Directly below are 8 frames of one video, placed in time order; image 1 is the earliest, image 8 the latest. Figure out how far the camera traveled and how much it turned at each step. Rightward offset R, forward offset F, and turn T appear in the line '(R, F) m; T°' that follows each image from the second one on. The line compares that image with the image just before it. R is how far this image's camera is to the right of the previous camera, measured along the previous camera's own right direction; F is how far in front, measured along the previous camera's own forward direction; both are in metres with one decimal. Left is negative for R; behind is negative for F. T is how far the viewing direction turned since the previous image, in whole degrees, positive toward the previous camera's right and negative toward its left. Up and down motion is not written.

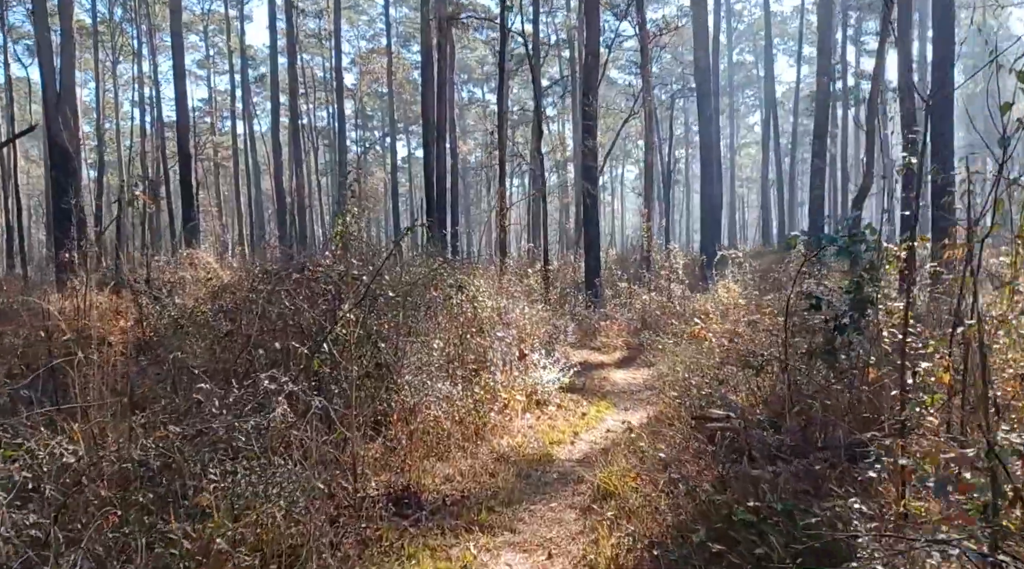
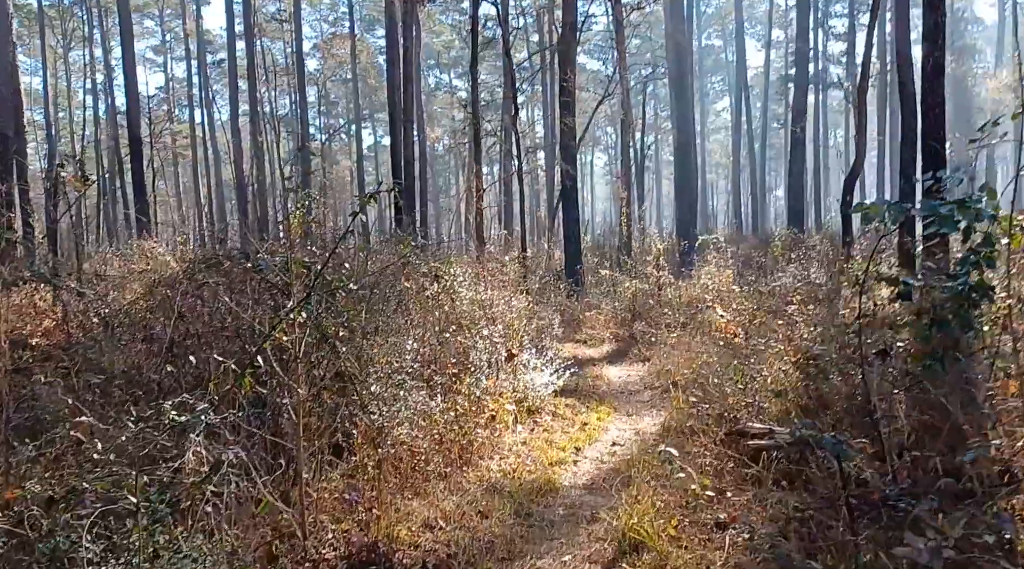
(-0.1, +1.1) m; +2°
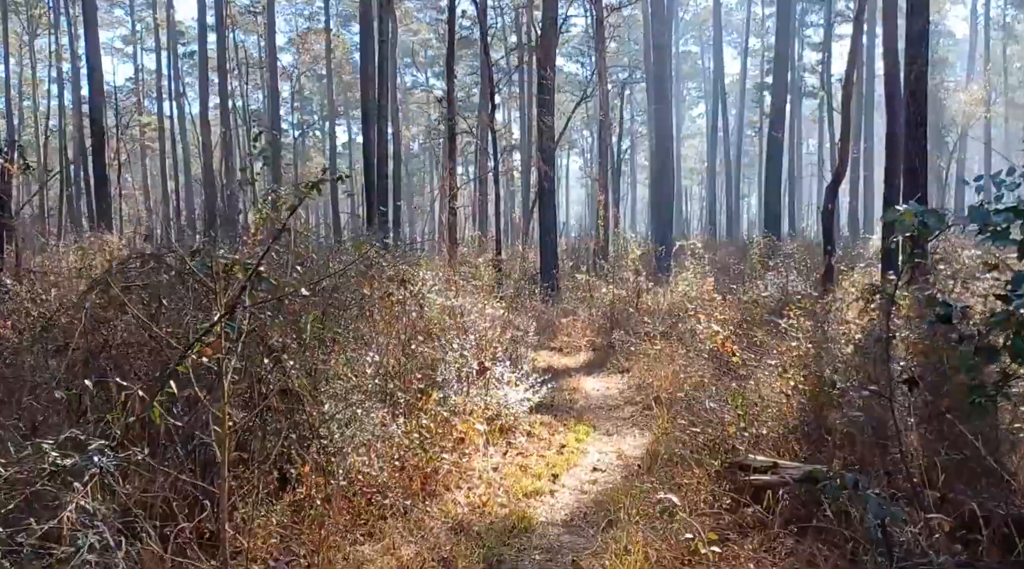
(0.0, +0.6) m; +2°
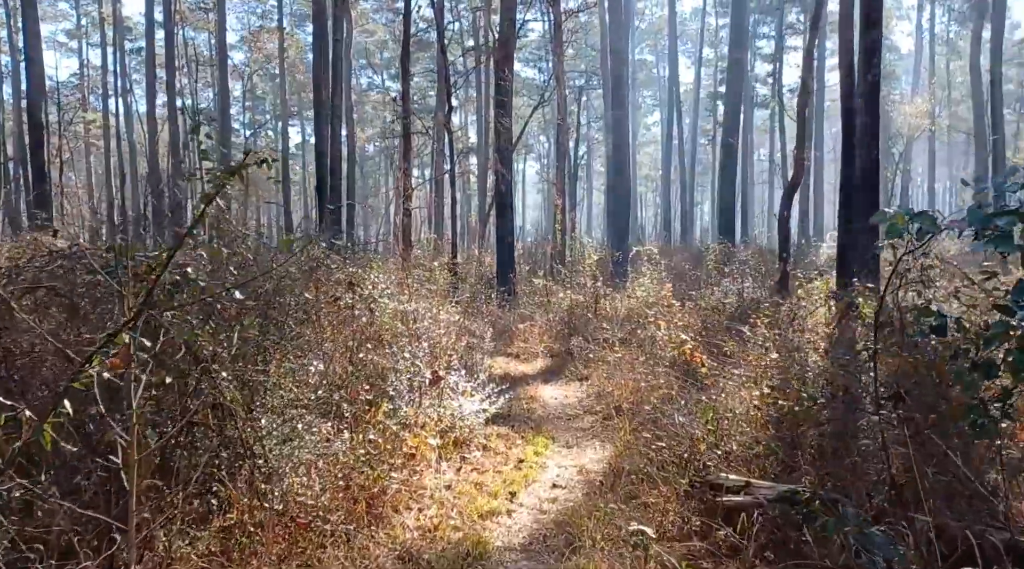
(0.0, +0.3) m; +3°
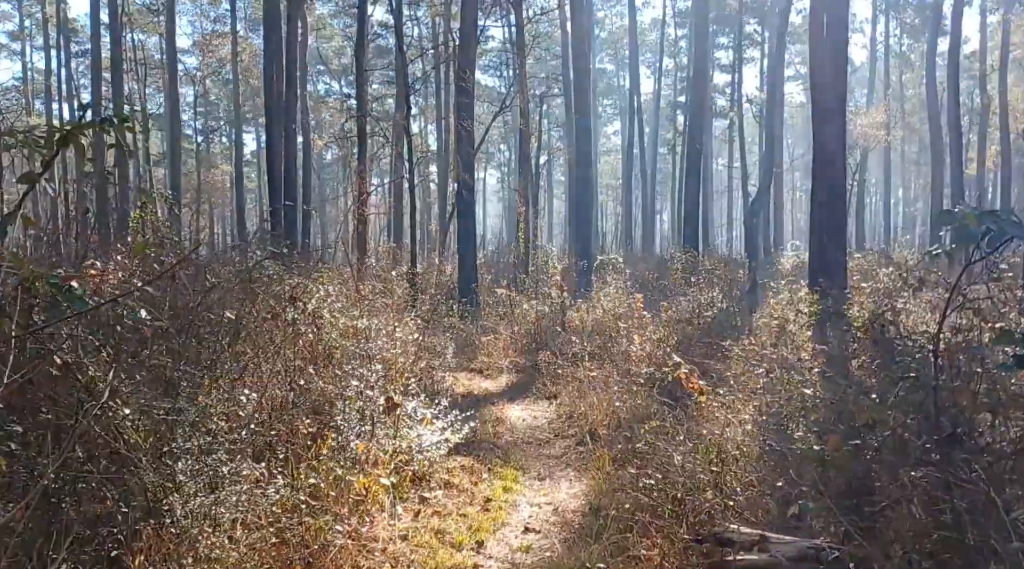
(0.0, +0.7) m; +2°
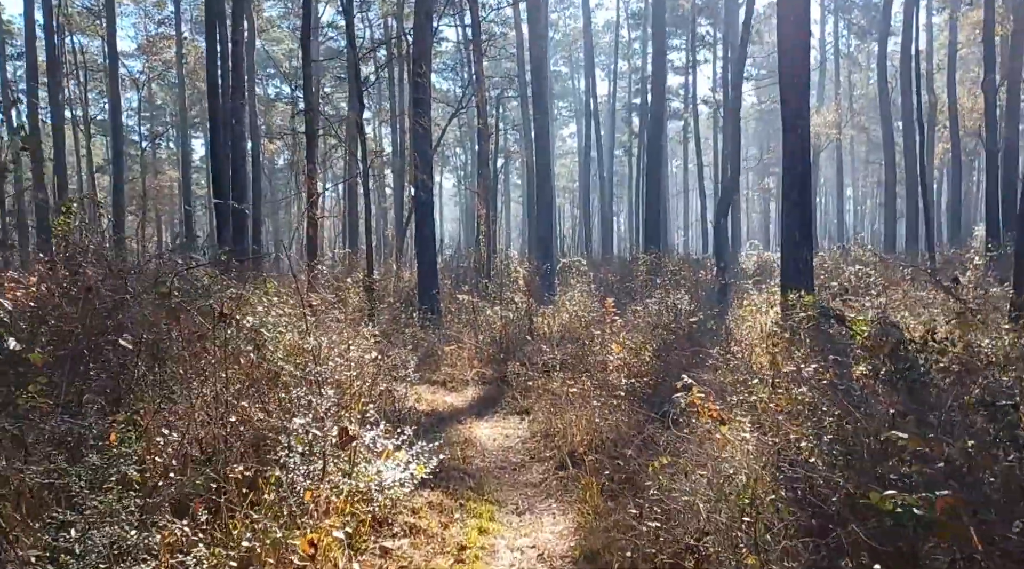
(-0.1, +0.7) m; +3°
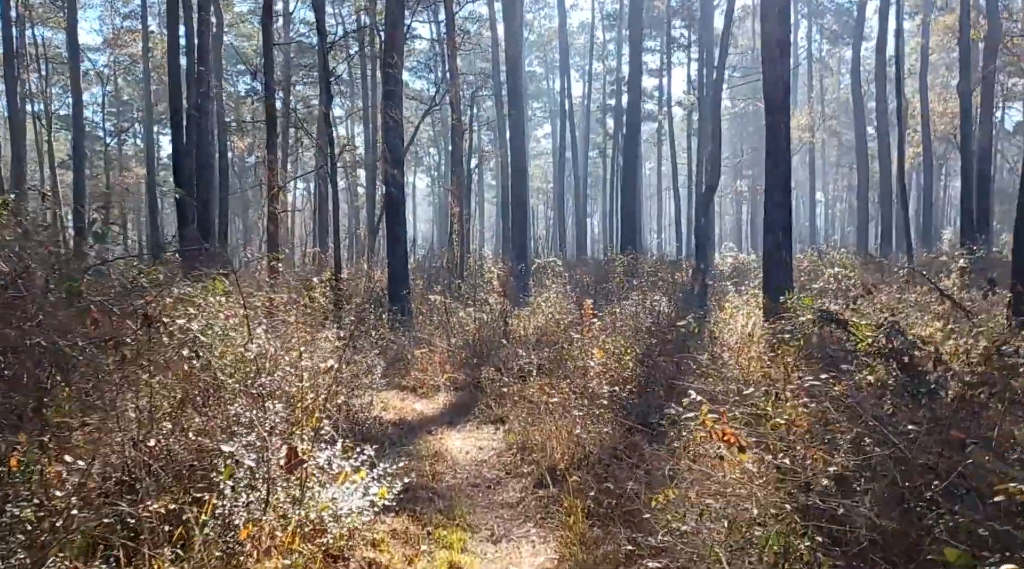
(0.0, +0.5) m; +2°
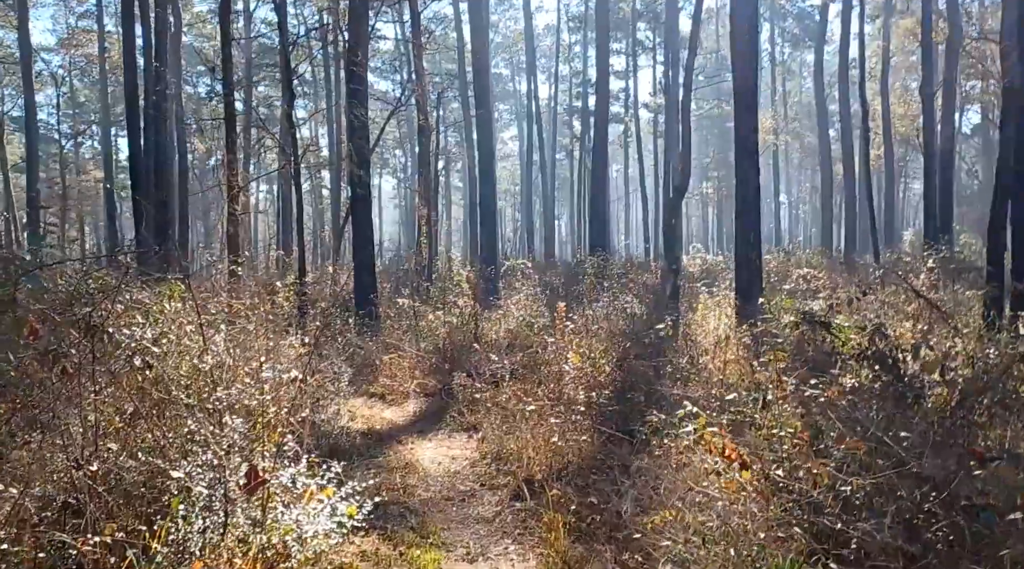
(0.0, +0.2) m; +2°
